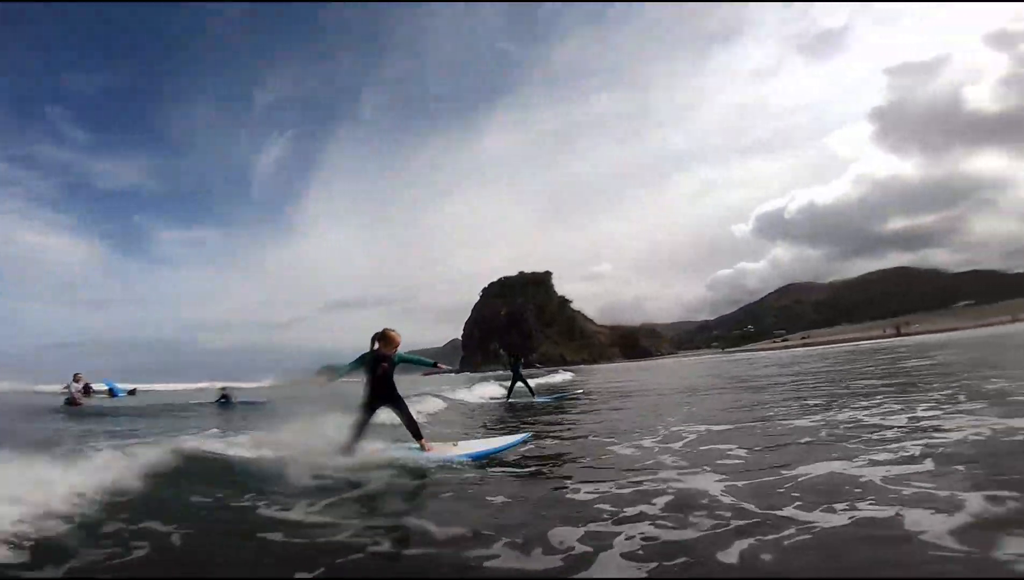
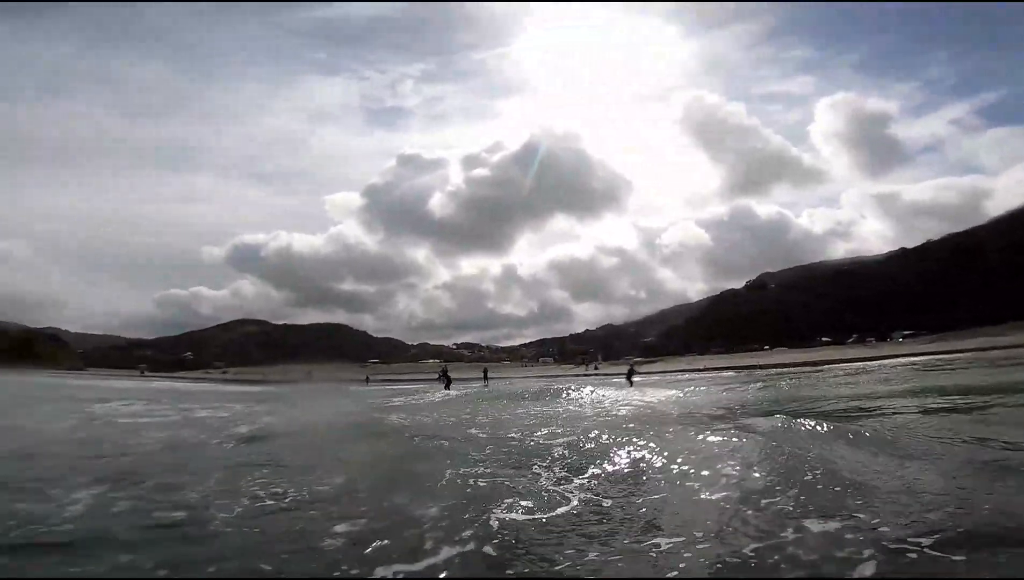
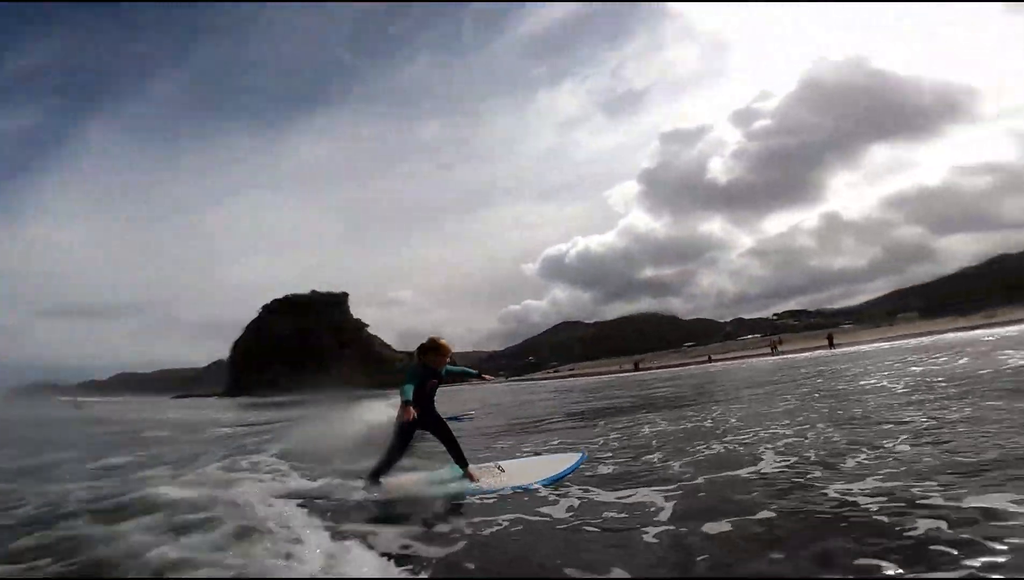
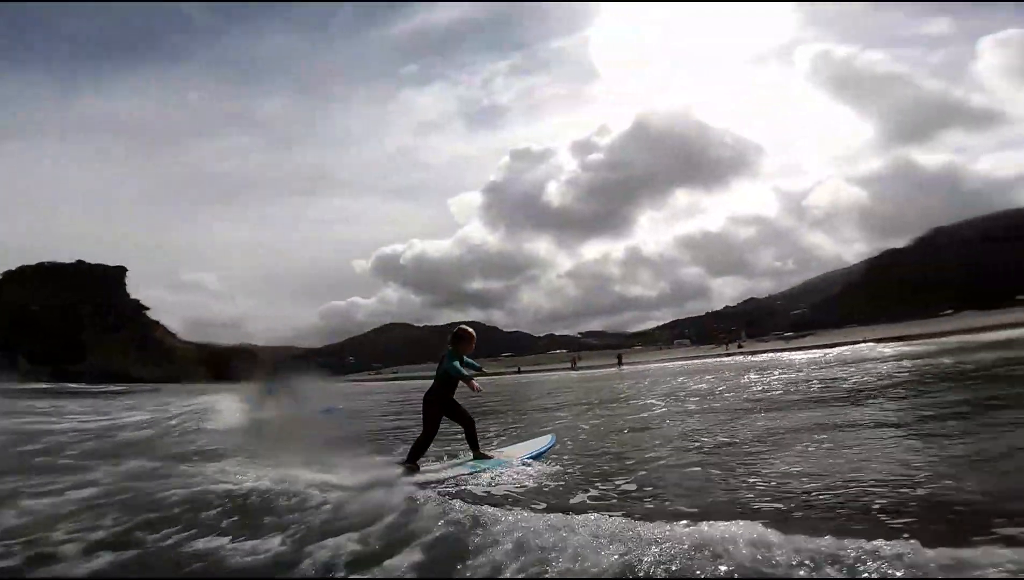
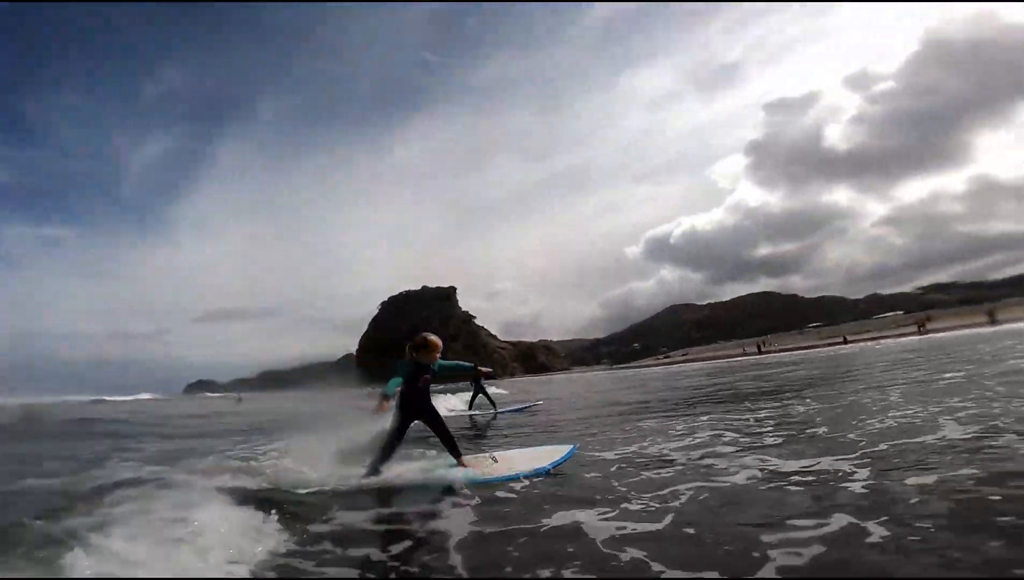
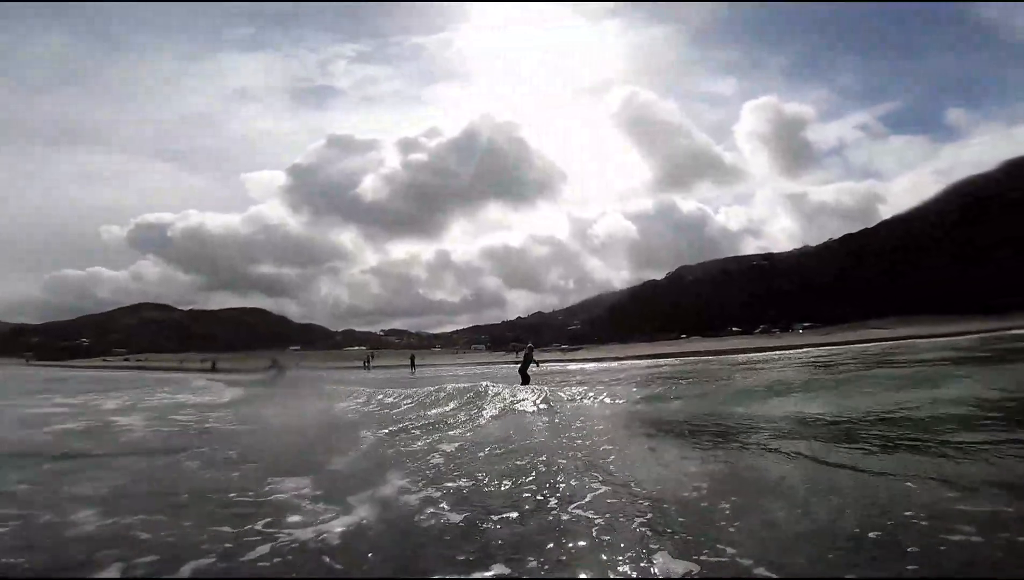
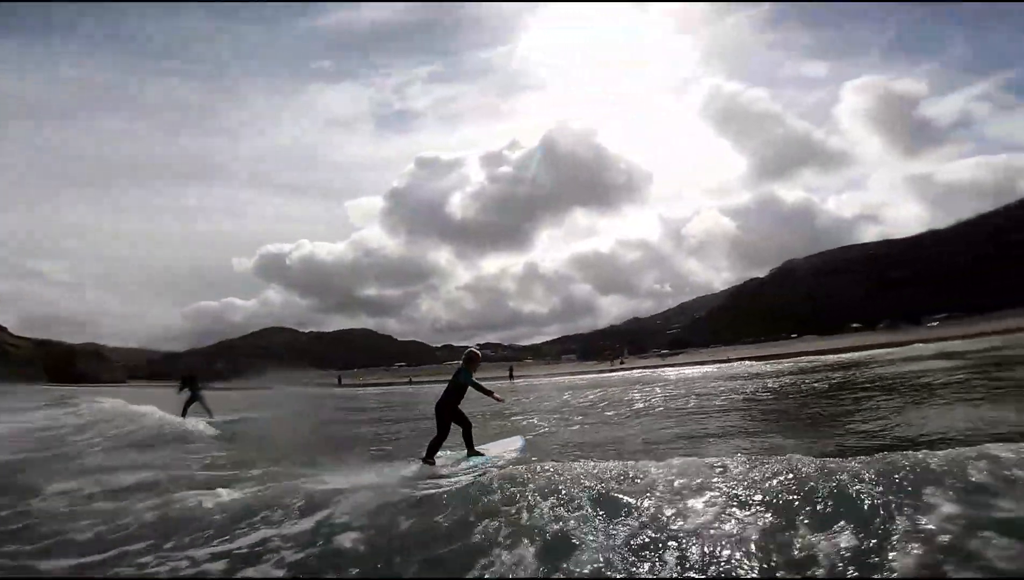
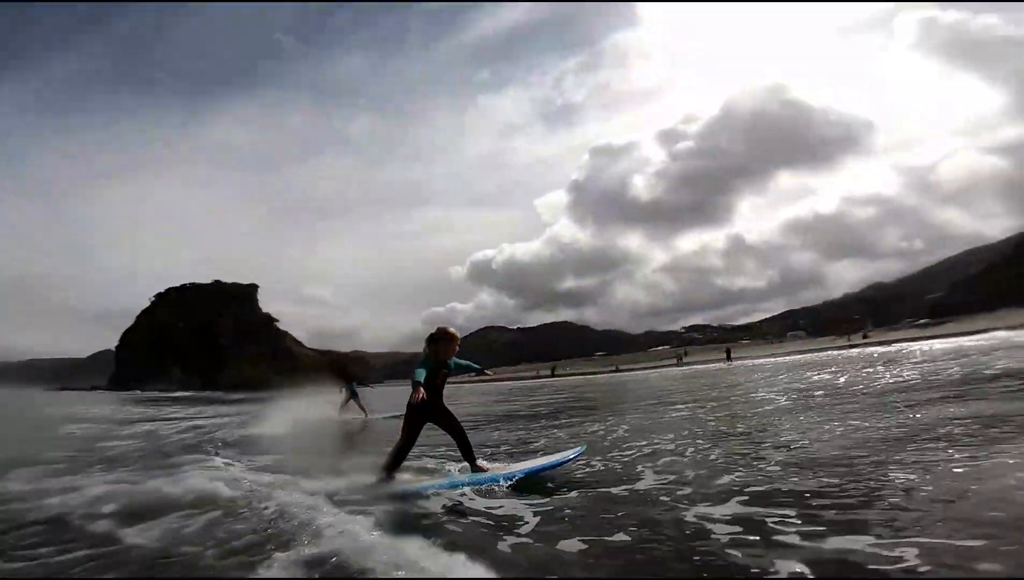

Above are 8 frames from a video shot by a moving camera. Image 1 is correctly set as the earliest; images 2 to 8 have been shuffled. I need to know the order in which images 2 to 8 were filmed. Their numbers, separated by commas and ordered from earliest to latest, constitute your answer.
5, 3, 8, 4, 7, 6, 2
